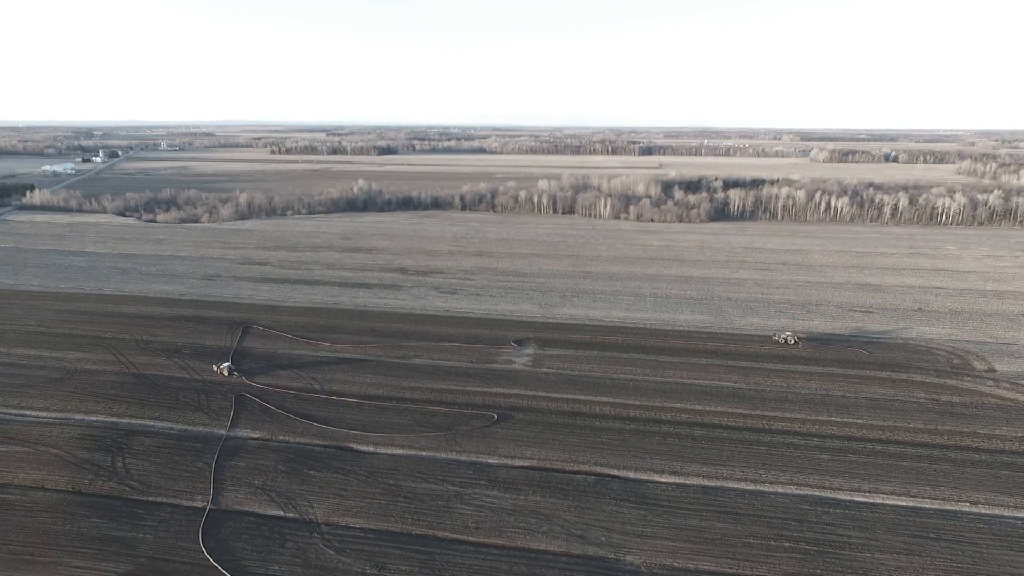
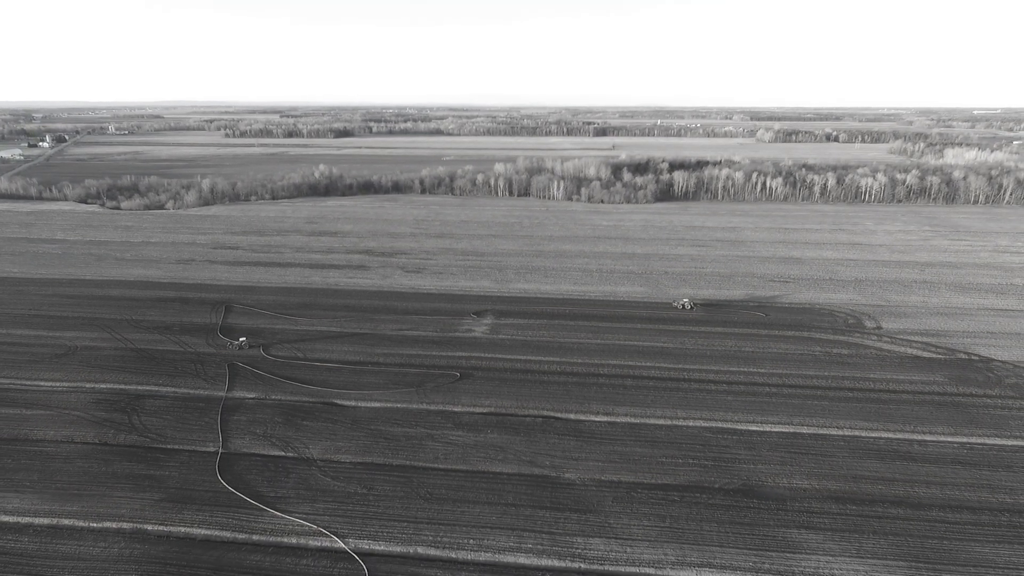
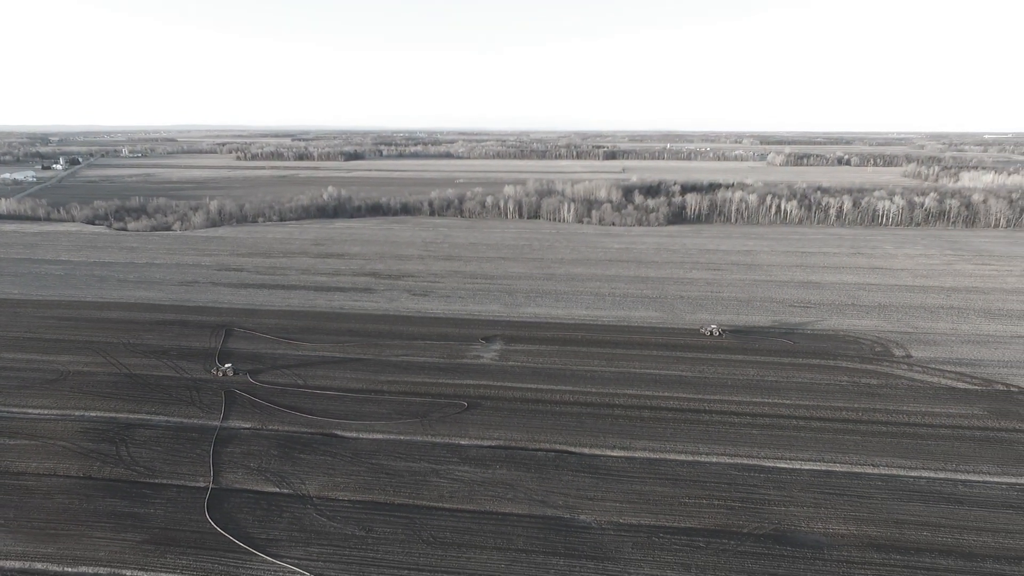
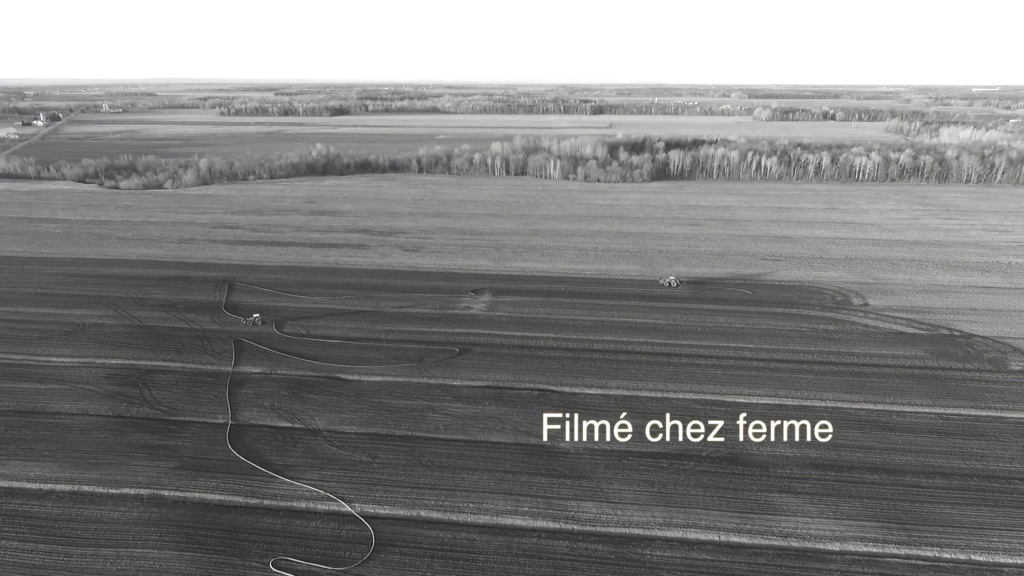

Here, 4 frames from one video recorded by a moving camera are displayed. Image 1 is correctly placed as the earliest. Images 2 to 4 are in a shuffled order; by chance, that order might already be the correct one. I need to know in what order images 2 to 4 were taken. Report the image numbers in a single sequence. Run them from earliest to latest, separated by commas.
3, 2, 4
